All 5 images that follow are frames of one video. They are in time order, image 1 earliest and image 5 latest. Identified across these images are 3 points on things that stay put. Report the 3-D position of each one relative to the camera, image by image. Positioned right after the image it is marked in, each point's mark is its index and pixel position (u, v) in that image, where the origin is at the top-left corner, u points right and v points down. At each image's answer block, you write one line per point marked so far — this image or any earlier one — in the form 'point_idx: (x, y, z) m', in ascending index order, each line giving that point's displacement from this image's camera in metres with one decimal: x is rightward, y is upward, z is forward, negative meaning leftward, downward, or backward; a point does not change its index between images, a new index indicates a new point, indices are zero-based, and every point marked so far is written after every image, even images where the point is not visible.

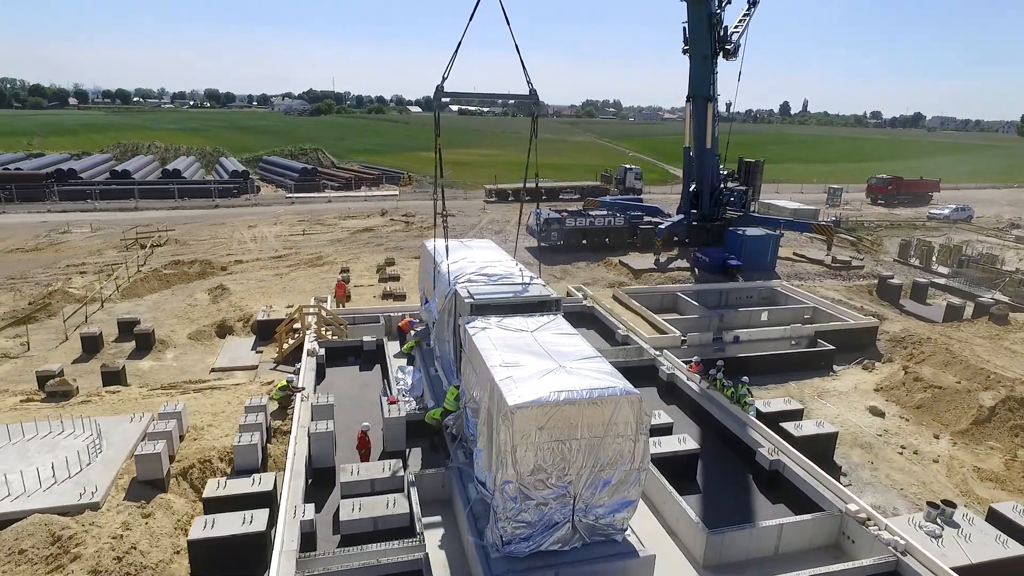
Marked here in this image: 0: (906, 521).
0: (+6.6, -3.9, +10.4) m
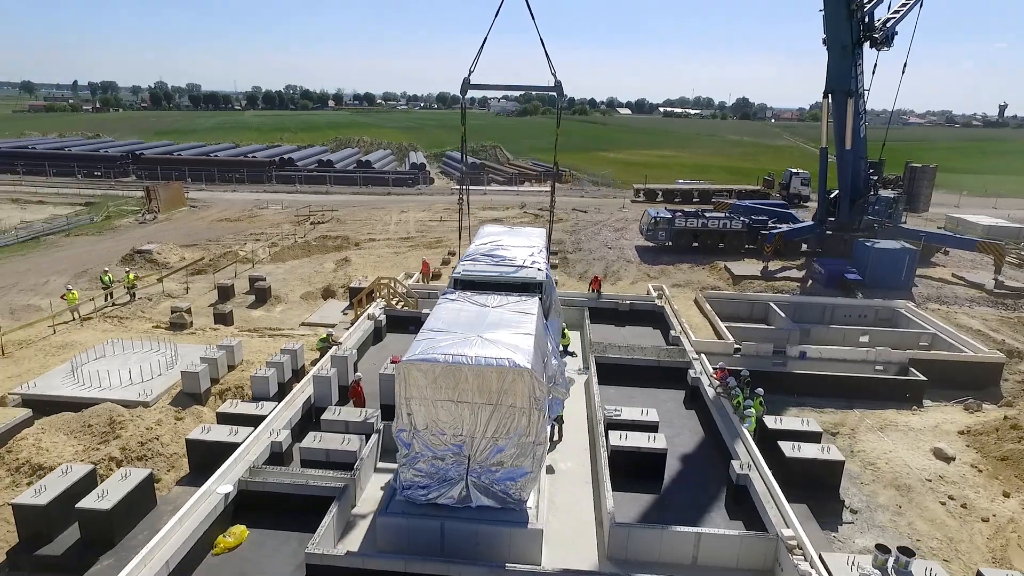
0: (+5.1, -4.1, +9.1) m
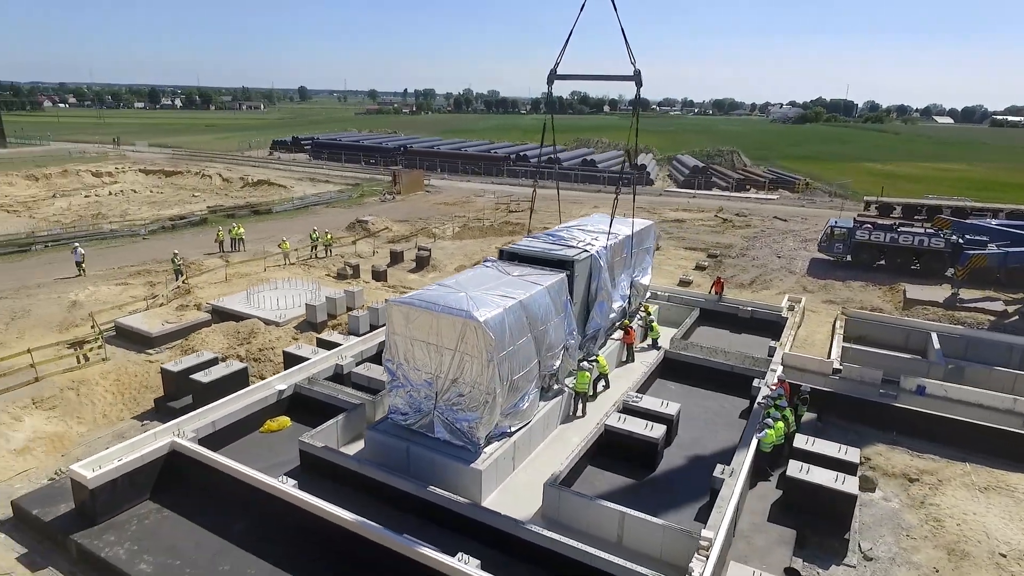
0: (+3.5, -4.0, +8.3) m
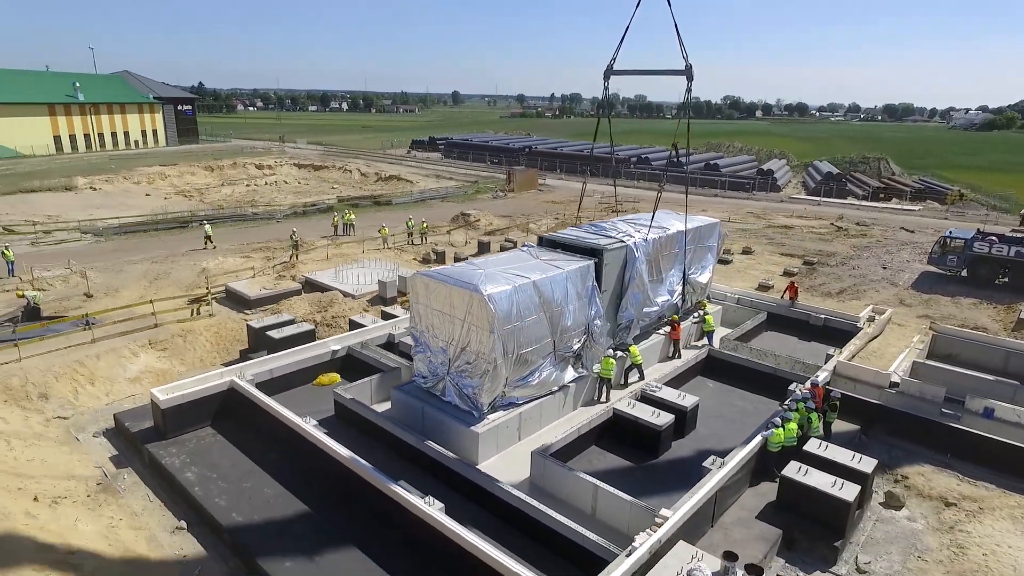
0: (+2.8, -3.8, +8.3) m
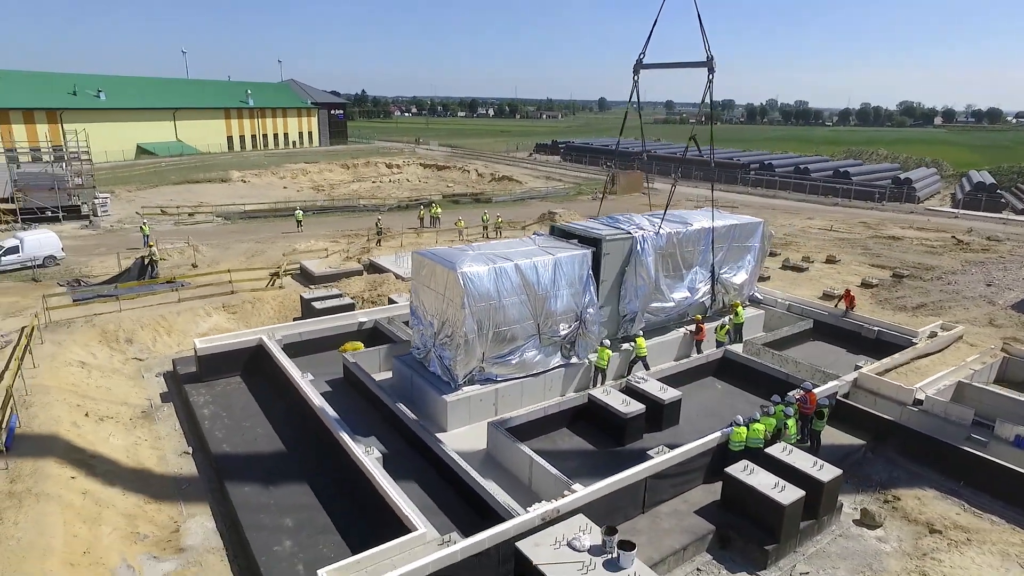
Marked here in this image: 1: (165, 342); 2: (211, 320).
0: (+1.4, -3.5, +8.4) m
1: (-9.5, -1.5, +16.9) m
2: (-8.9, -0.9, +18.2) m
